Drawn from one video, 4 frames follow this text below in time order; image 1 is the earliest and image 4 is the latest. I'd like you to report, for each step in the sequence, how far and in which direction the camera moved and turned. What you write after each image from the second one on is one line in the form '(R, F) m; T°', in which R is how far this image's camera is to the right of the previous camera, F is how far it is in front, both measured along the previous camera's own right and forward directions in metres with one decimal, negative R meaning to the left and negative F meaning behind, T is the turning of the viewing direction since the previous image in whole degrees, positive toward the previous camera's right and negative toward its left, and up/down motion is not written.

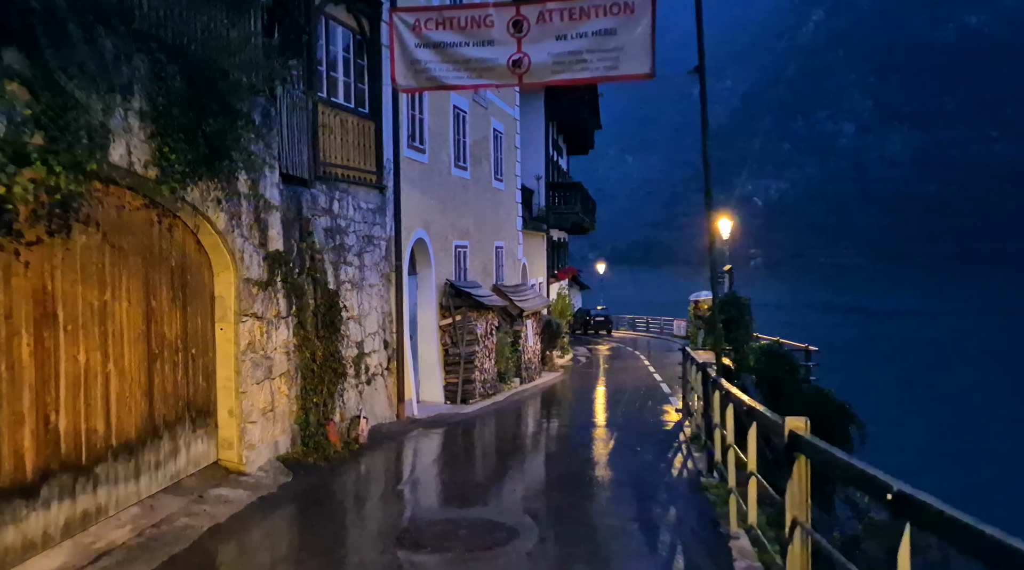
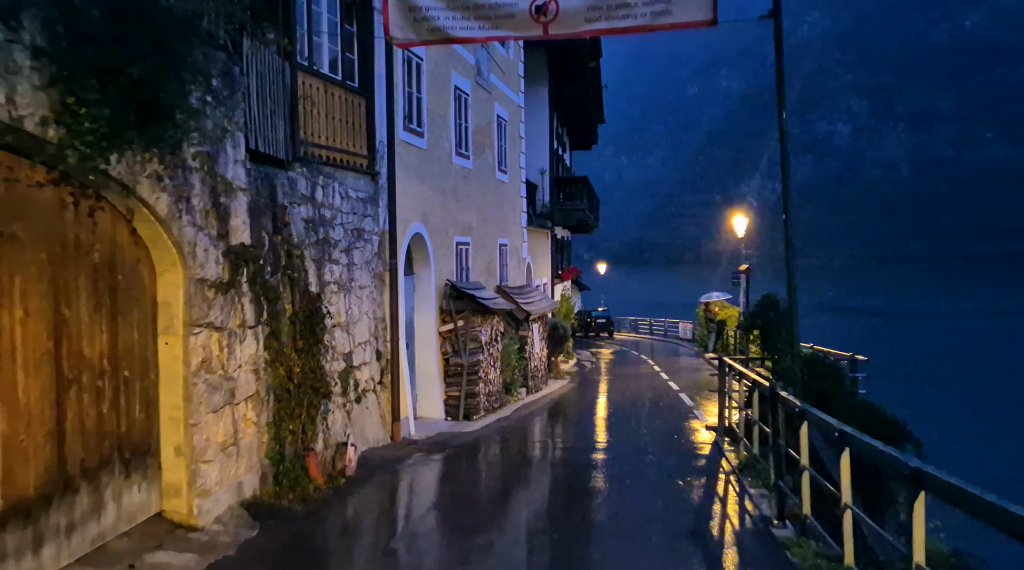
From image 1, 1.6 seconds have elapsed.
(-0.2, +1.7) m; 0°
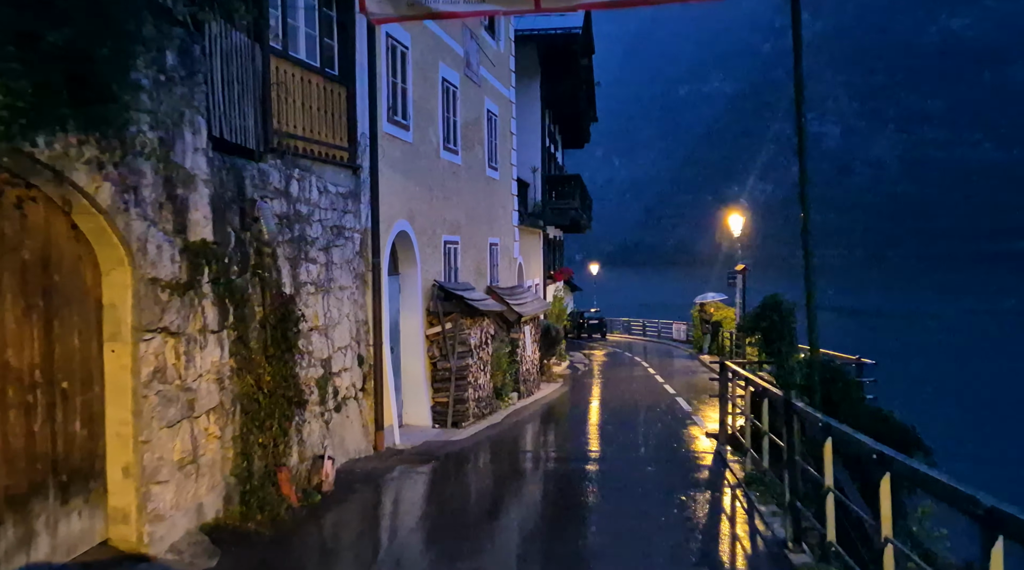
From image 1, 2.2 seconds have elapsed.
(0.0, +0.6) m; +1°
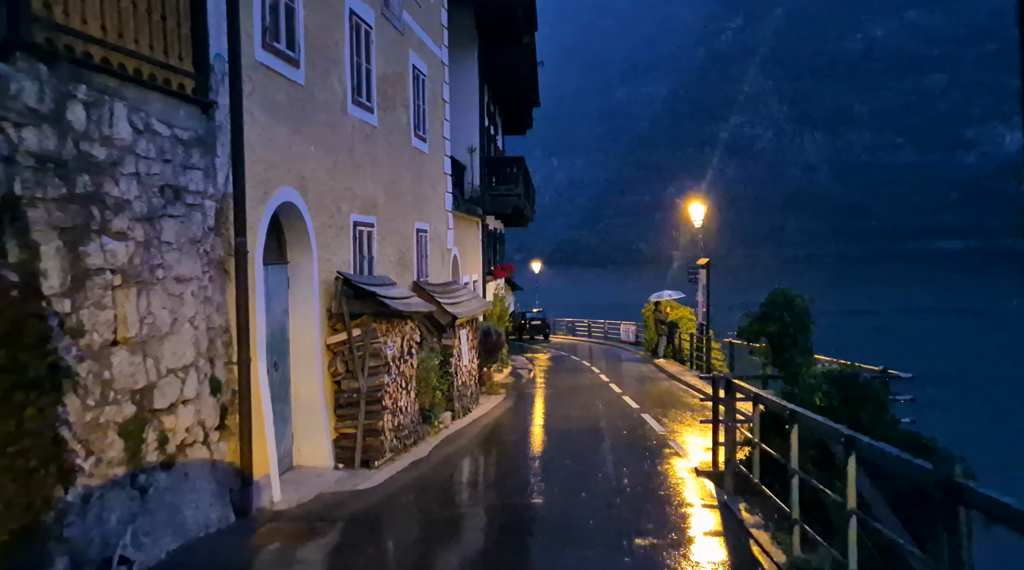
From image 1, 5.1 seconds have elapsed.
(+0.1, +3.1) m; +4°
